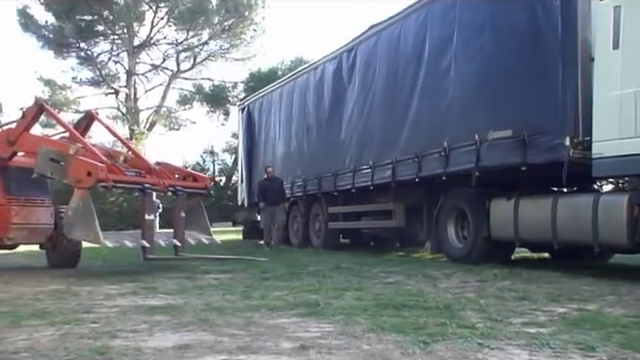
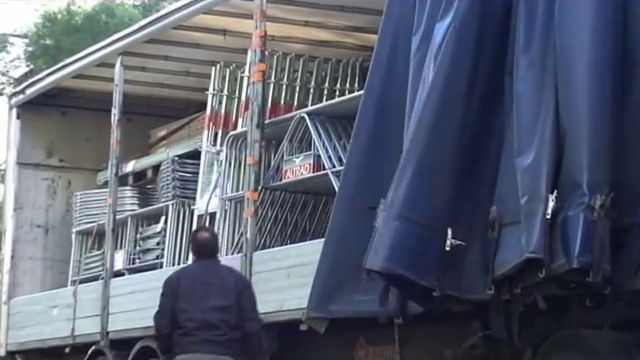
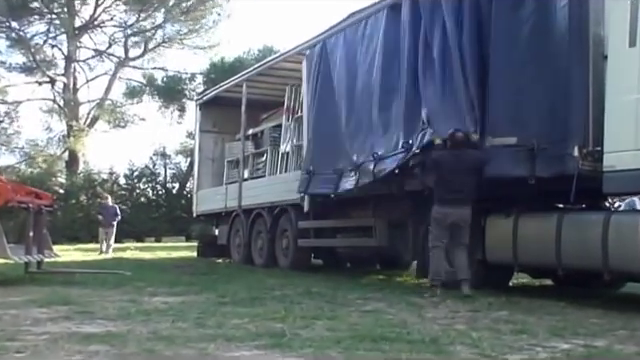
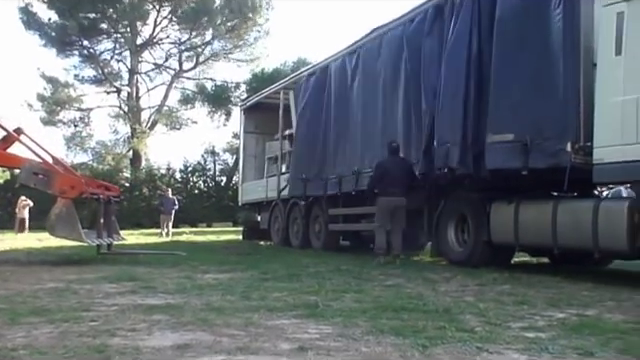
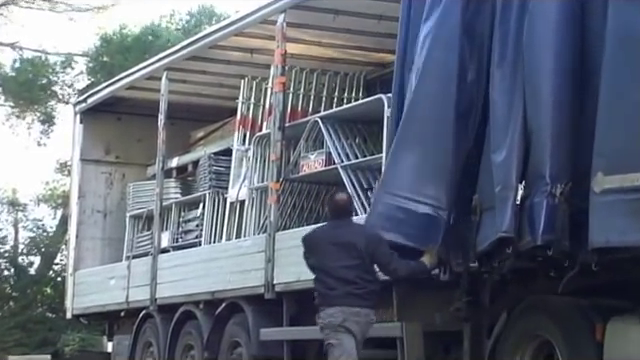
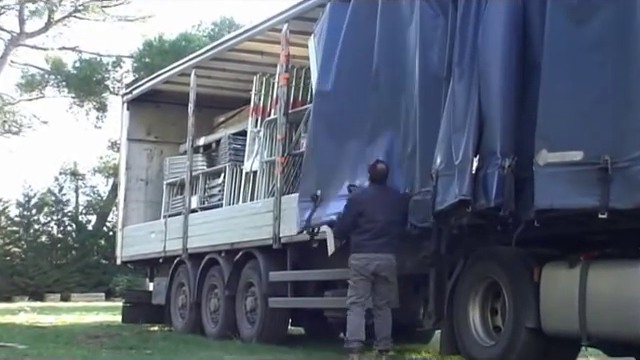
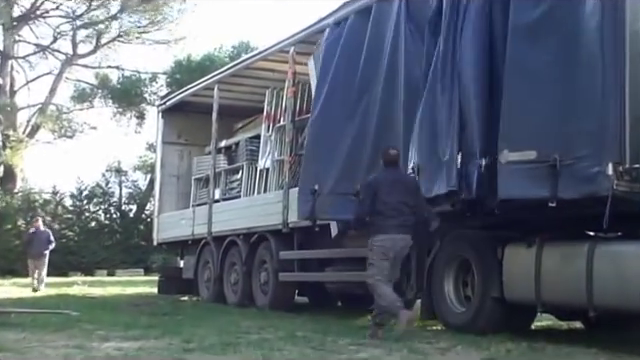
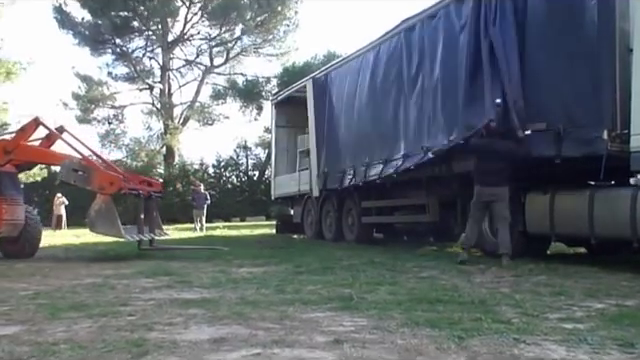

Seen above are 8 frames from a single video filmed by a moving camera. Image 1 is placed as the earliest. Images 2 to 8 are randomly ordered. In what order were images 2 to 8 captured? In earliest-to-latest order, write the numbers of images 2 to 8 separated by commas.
8, 4, 3, 7, 6, 5, 2
